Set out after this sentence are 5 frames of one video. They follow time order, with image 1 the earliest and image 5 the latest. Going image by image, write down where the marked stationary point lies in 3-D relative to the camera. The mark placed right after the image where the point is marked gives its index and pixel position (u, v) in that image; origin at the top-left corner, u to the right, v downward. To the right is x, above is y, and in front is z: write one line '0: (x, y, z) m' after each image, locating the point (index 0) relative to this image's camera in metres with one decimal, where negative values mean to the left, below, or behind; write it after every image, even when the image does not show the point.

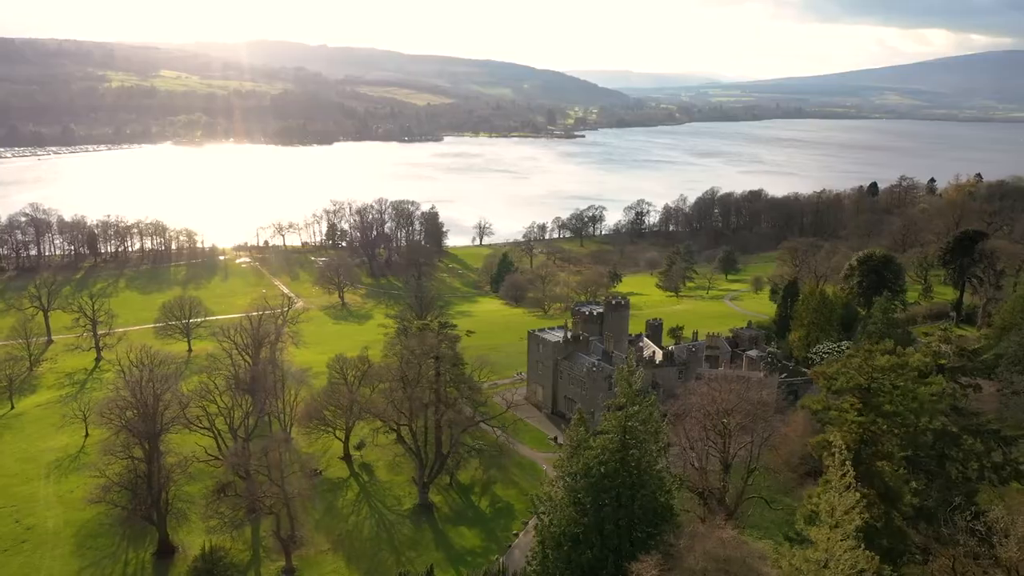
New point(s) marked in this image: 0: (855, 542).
0: (+6.6, -4.9, +17.3) m
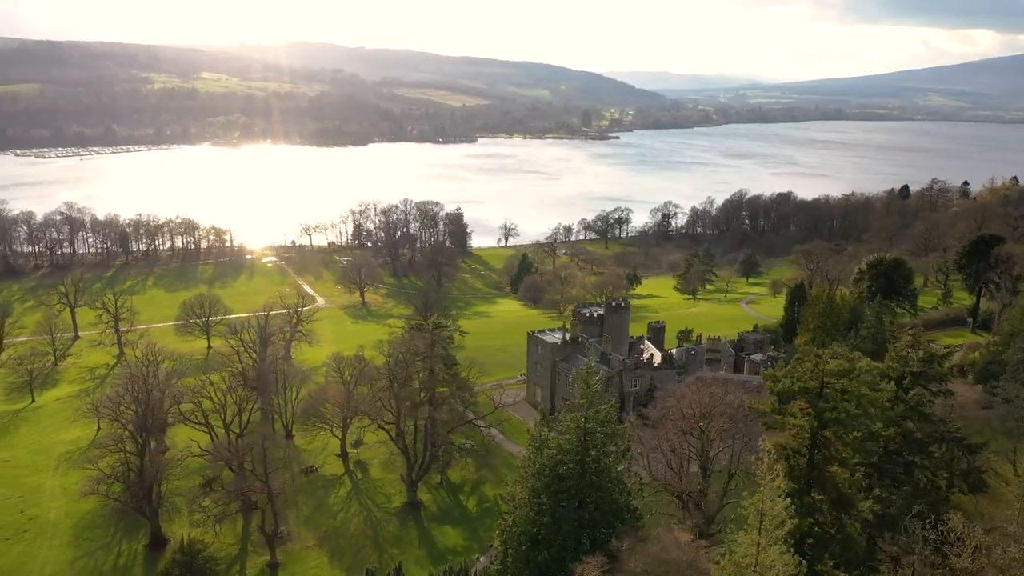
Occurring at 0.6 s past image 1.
0: (+5.2, -5.0, +17.2) m
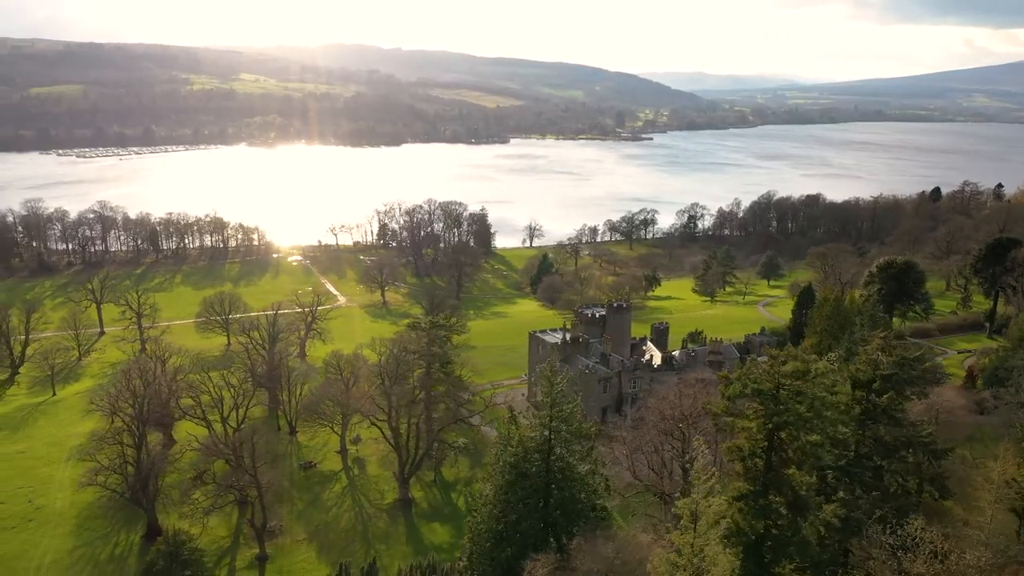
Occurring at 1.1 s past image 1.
0: (+4.0, -5.0, +17.2) m
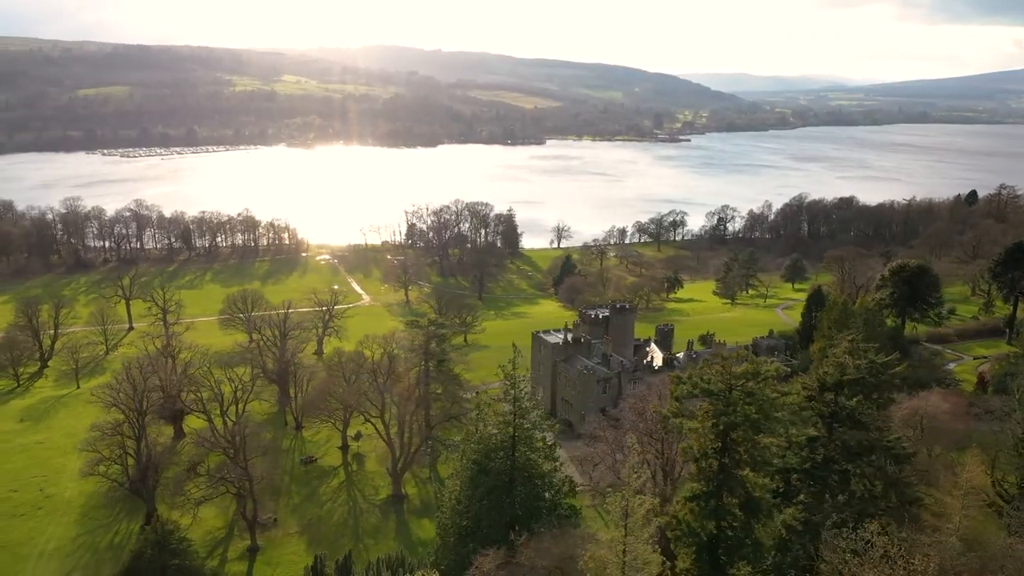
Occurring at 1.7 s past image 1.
0: (+2.6, -5.0, +17.3) m
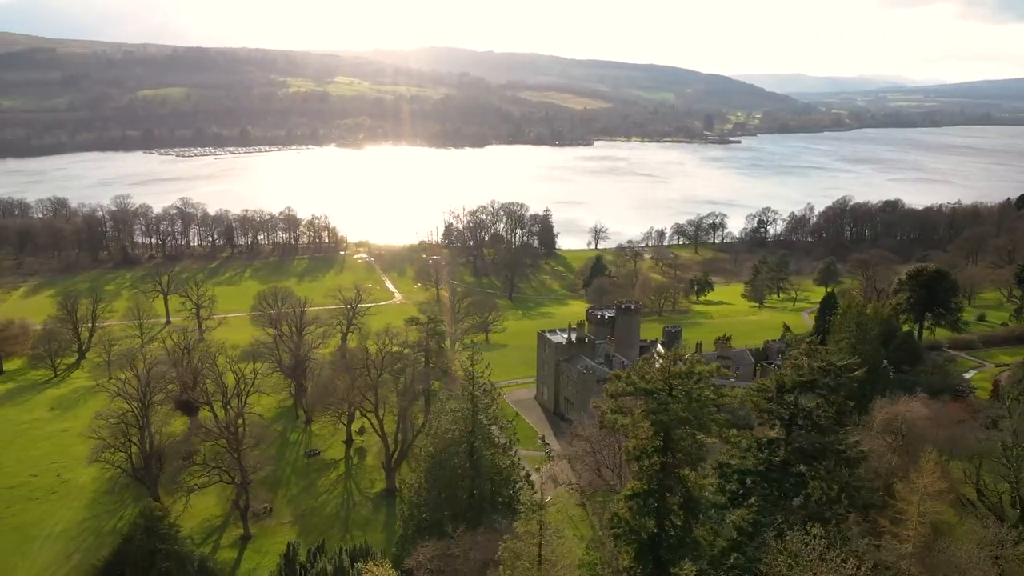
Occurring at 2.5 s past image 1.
0: (+1.0, -5.0, +17.5) m
